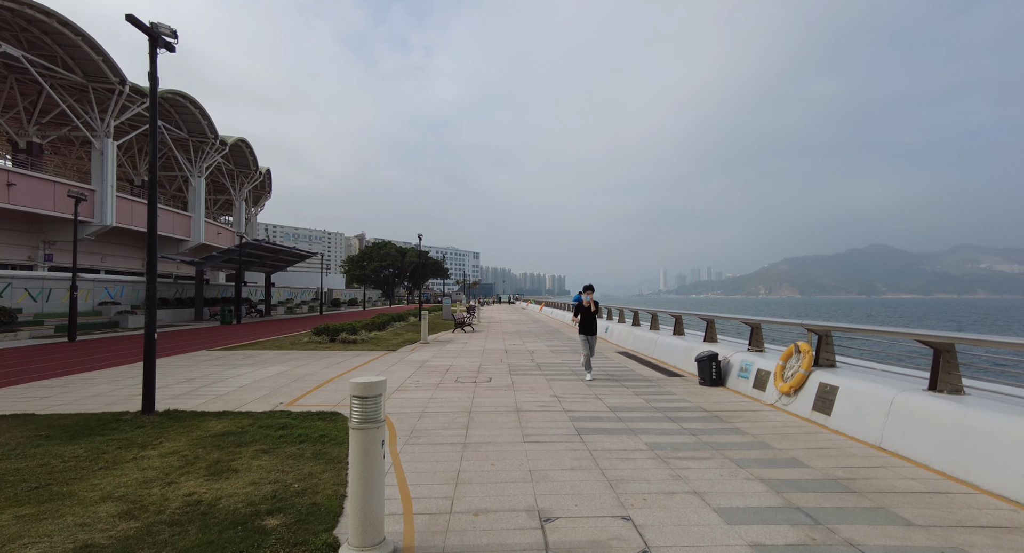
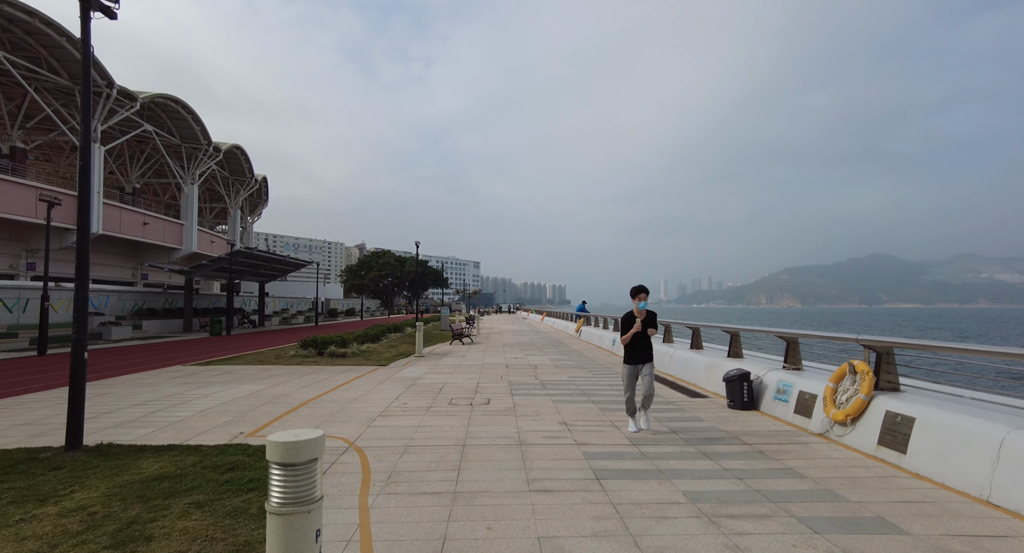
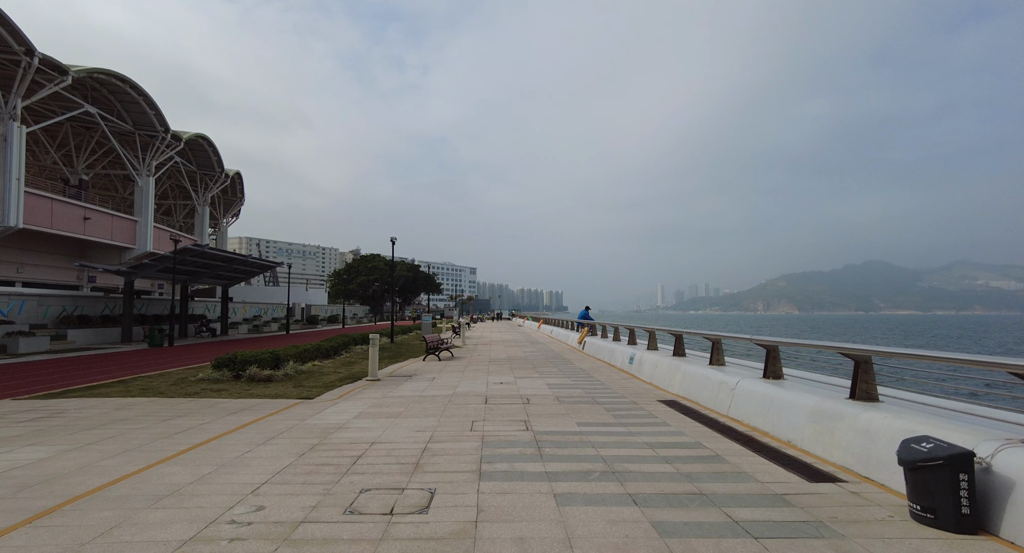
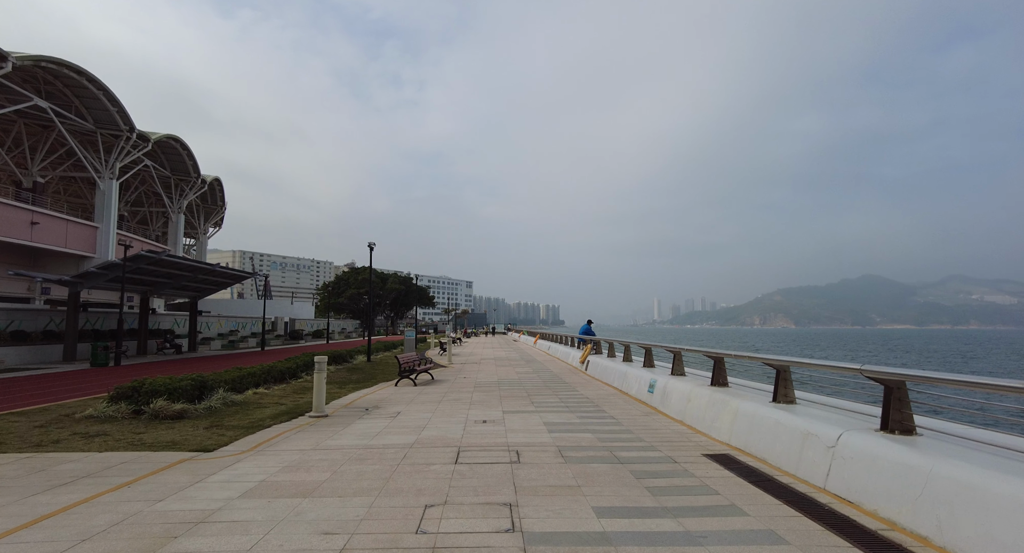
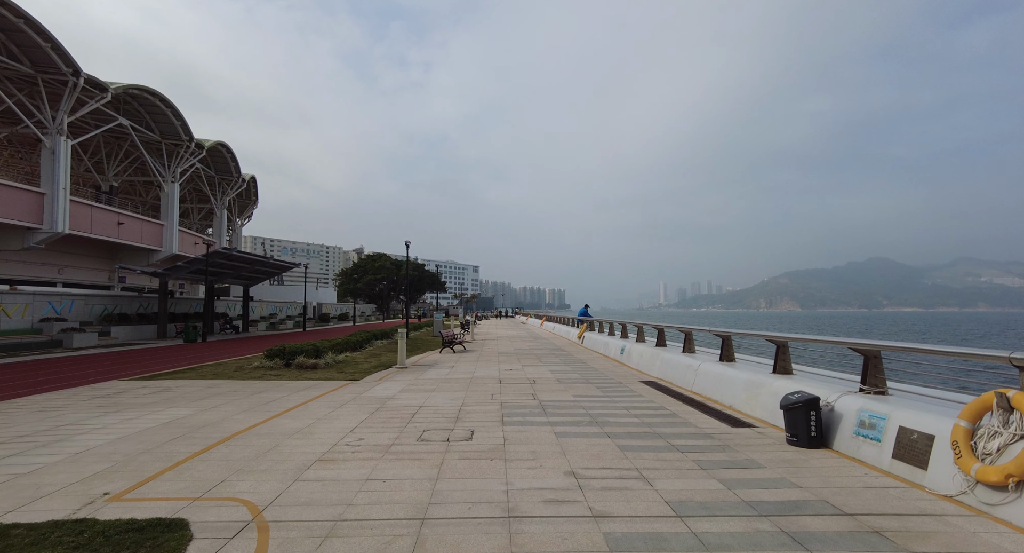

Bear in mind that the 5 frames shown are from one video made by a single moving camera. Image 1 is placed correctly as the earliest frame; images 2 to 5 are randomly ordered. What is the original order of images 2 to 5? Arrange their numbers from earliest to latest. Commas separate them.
2, 5, 3, 4
